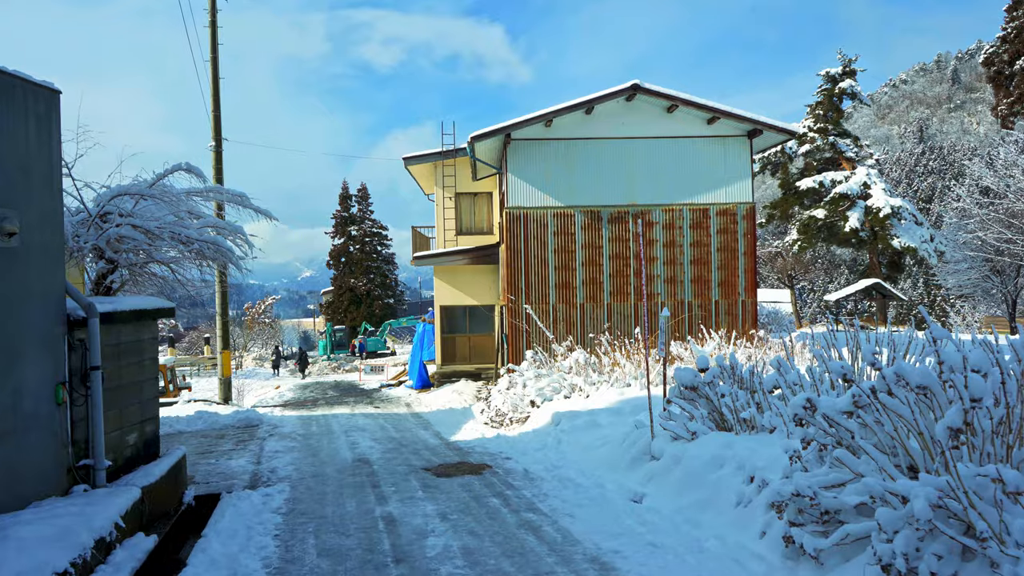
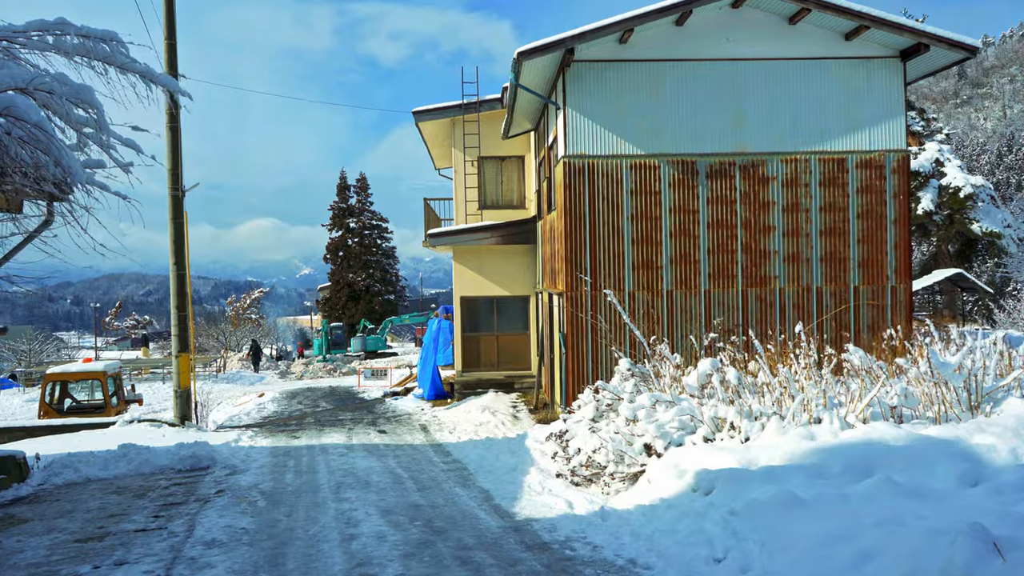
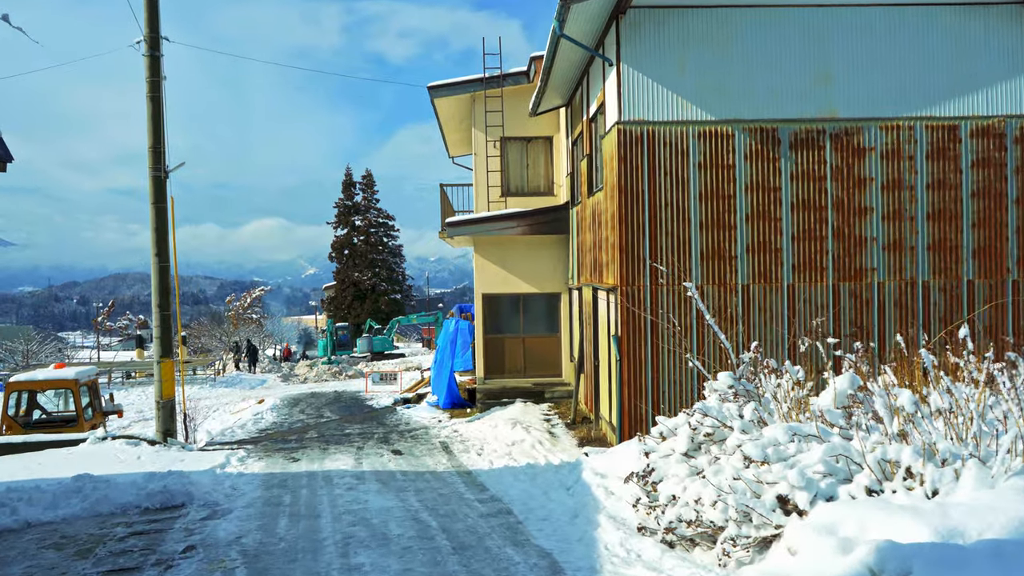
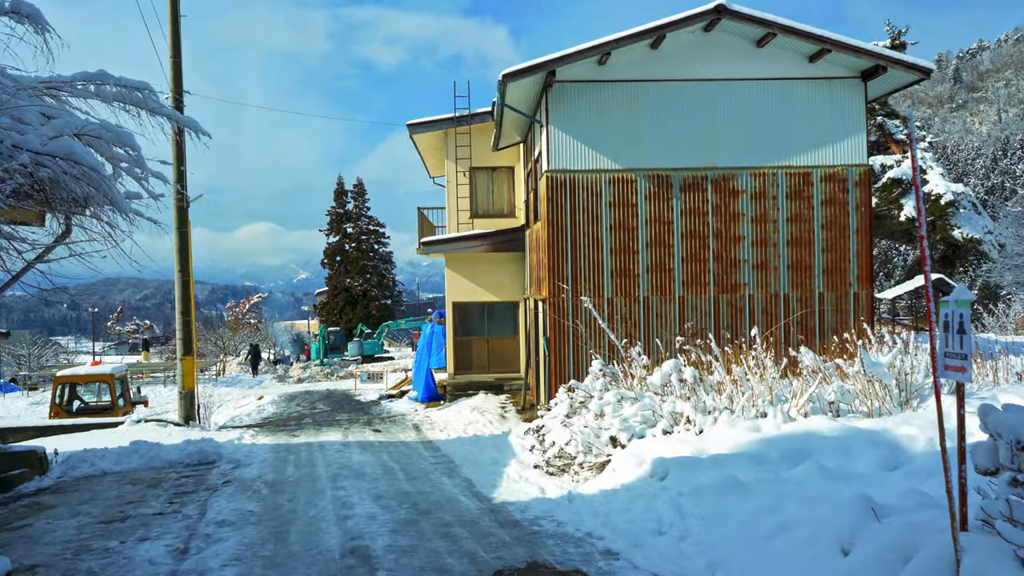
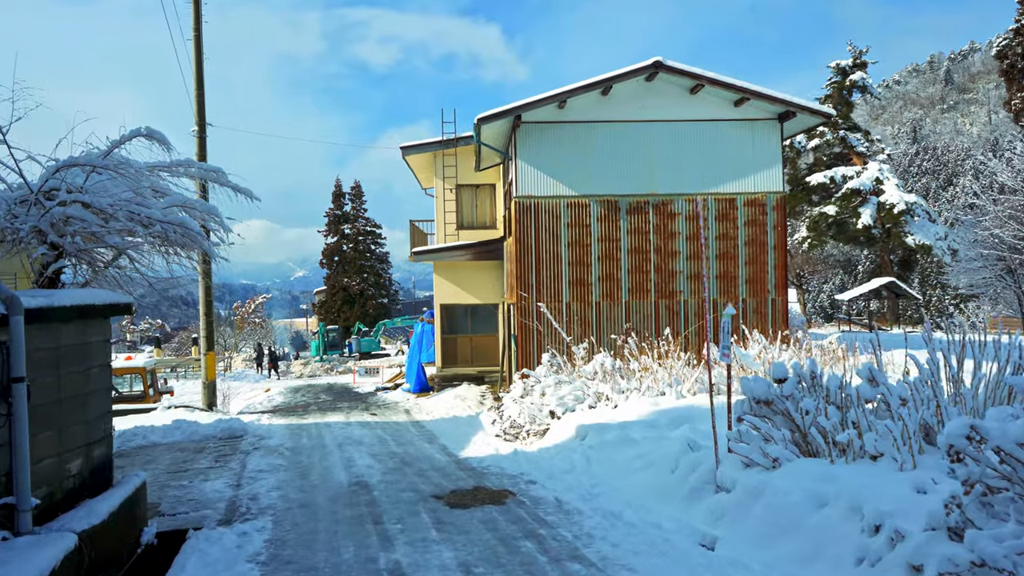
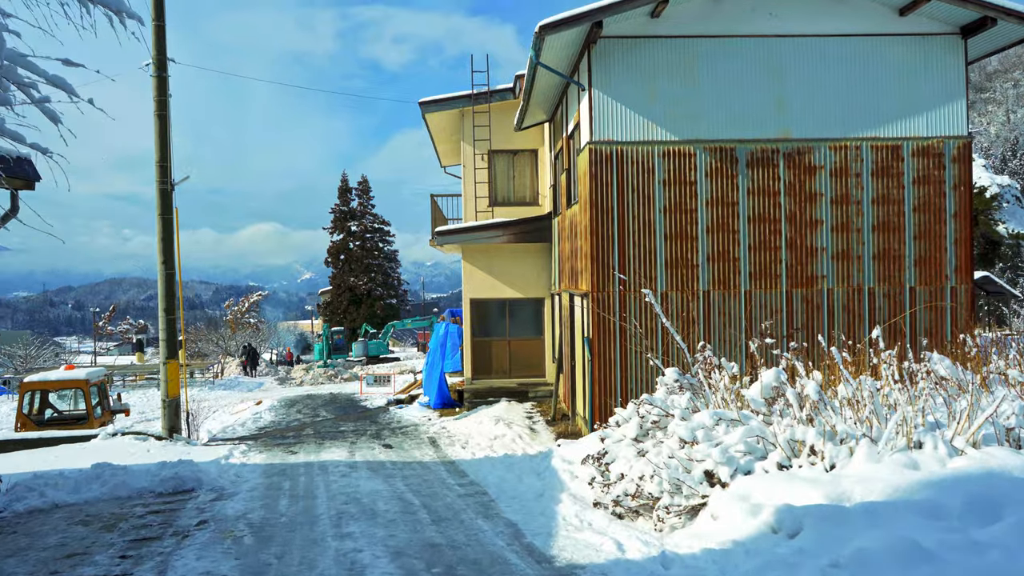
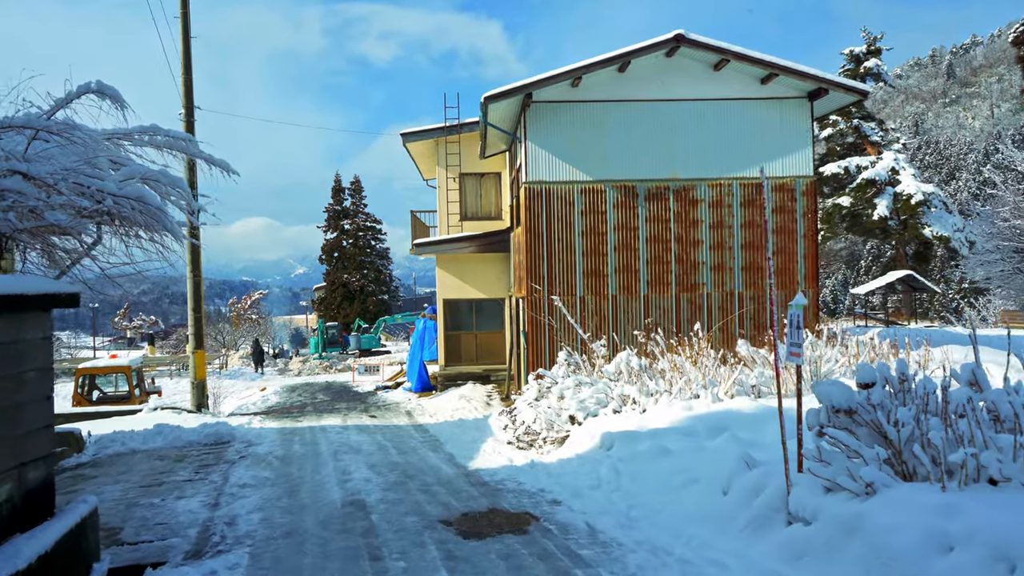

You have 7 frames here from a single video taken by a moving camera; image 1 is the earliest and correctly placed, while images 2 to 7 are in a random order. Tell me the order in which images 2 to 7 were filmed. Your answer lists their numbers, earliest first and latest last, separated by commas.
5, 7, 4, 2, 6, 3
